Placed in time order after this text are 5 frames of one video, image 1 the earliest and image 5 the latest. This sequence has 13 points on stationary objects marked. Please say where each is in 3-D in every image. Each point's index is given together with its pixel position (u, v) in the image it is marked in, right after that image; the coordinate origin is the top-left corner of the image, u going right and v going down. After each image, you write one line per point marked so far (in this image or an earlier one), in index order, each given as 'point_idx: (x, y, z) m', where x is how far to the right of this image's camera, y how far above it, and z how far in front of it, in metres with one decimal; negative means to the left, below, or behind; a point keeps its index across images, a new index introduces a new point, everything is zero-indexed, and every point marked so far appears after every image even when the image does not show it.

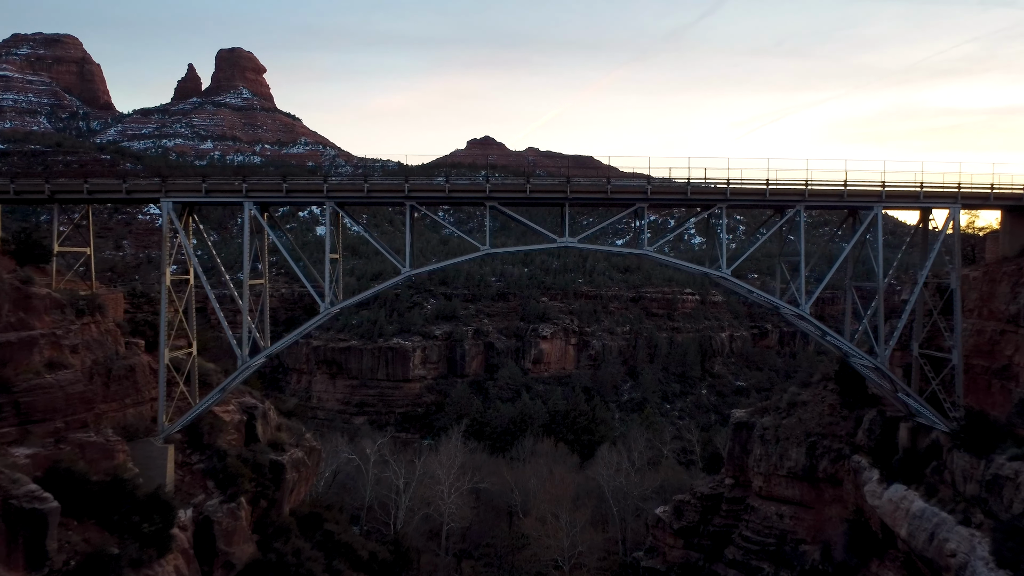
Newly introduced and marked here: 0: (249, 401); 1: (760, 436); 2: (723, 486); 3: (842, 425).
0: (-4.4, -1.9, +14.3) m
1: (+4.7, -2.8, +16.3) m
2: (+4.3, -4.0, +17.4) m
3: (+5.8, -2.4, +15.2) m
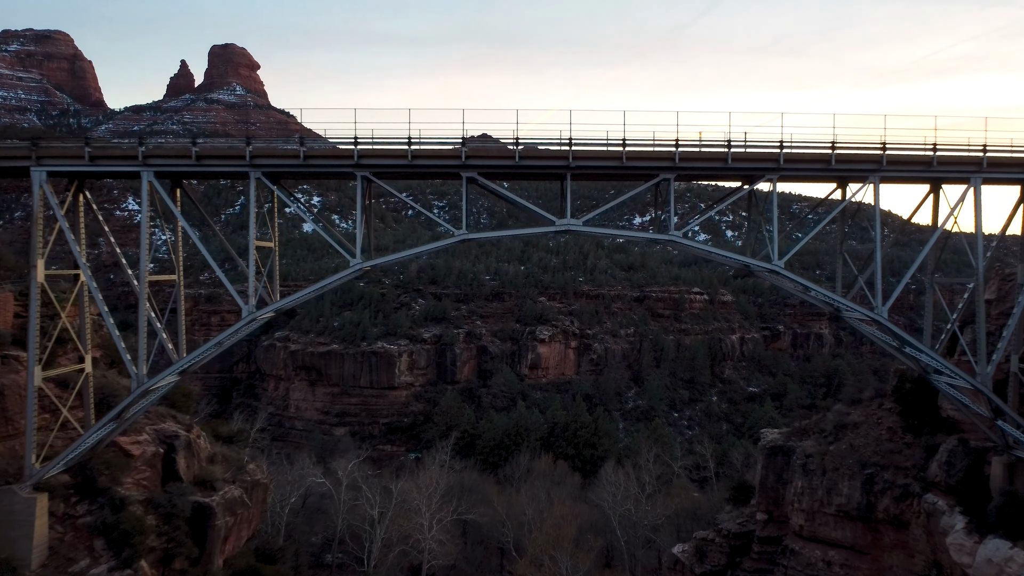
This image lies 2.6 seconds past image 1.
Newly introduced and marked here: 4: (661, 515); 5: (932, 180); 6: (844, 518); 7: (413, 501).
0: (-4.6, -1.8, +11.4) m
1: (+4.5, -2.8, +13.5) m
2: (+4.1, -4.0, +14.6) m
3: (+5.7, -2.4, +12.3) m
4: (+3.2, -4.8, +18.2) m
5: (+5.8, +1.5, +11.5) m
6: (+4.9, -3.4, +12.6) m
7: (-2.1, -4.4, +17.6) m
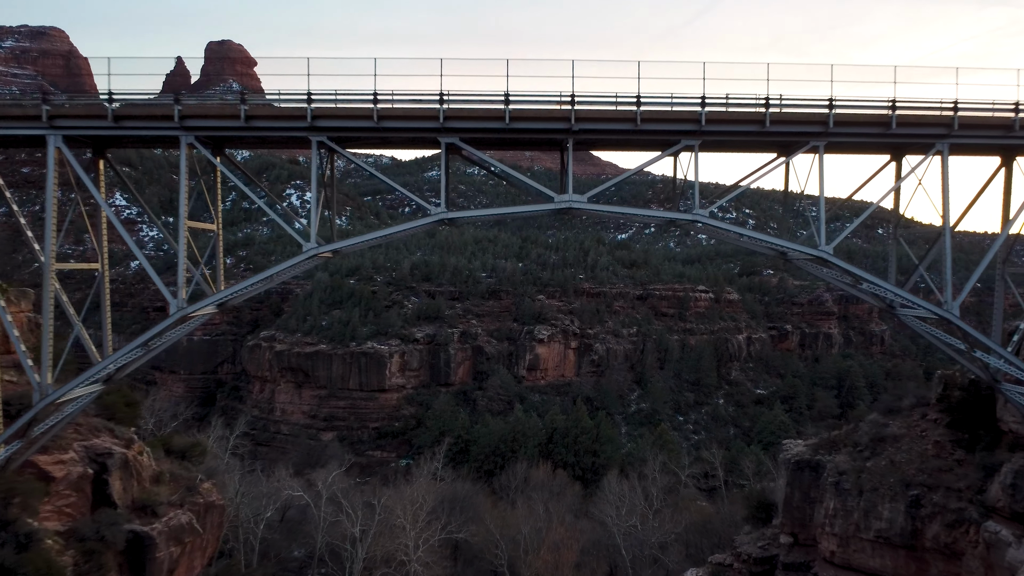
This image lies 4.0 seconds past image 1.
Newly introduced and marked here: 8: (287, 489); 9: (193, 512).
0: (-4.7, -1.8, +9.8) m
1: (+4.4, -2.7, +11.9) m
2: (+4.0, -3.9, +13.0) m
3: (+5.6, -2.3, +10.7) m
4: (+3.1, -4.7, +16.6) m
5: (+5.7, +1.6, +9.9) m
6: (+4.8, -3.3, +11.0) m
7: (-2.2, -4.3, +15.9) m
8: (-5.0, -4.5, +19.0) m
9: (-3.8, -2.7, +10.3) m
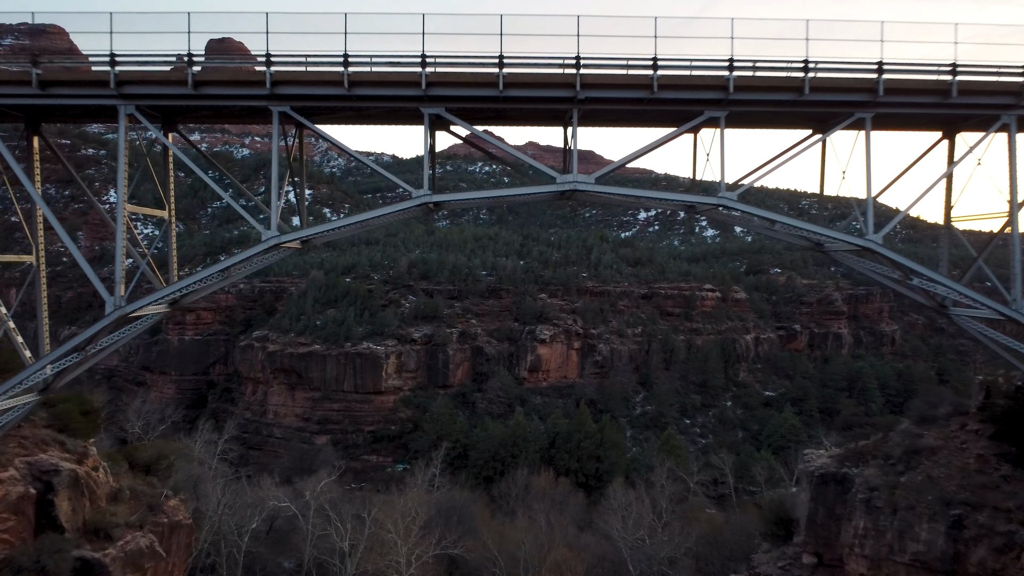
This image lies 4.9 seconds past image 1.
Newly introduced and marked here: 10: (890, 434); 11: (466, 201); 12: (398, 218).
0: (-4.7, -1.7, +8.8) m
1: (+4.4, -2.7, +10.8) m
2: (+4.0, -3.9, +11.9) m
3: (+5.6, -2.3, +9.6) m
4: (+3.0, -4.7, +15.5) m
5: (+5.6, +1.6, +8.9) m
6: (+4.7, -3.3, +9.9) m
7: (-2.2, -4.3, +14.9) m
8: (-5.0, -4.4, +17.9) m
9: (-3.9, -2.7, +9.3) m
10: (+5.3, -2.1, +12.1) m
11: (-0.5, +1.0, +9.6) m
12: (-1.3, +0.7, +9.7) m
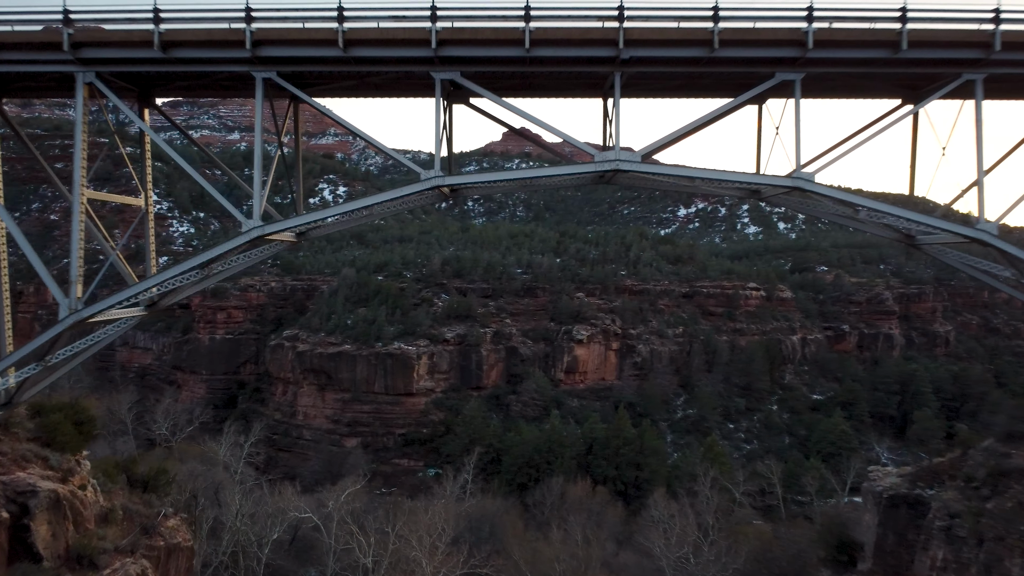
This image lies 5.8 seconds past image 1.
0: (-4.4, -1.7, +7.9) m
1: (+4.8, -2.7, +9.5) m
2: (+4.4, -3.9, +10.7) m
3: (+5.9, -2.3, +8.3) m
4: (+3.6, -4.7, +14.3) m
5: (+5.9, +1.6, +7.5) m
6: (+5.1, -3.3, +8.6) m
7: (-1.6, -4.3, +13.9) m
8: (-4.3, -4.4, +17.1) m
9: (-3.6, -2.7, +8.4) m
10: (+5.8, -2.1, +10.8) m
11: (-0.2, +1.0, +8.6) m
12: (-1.0, +0.7, +8.7) m
